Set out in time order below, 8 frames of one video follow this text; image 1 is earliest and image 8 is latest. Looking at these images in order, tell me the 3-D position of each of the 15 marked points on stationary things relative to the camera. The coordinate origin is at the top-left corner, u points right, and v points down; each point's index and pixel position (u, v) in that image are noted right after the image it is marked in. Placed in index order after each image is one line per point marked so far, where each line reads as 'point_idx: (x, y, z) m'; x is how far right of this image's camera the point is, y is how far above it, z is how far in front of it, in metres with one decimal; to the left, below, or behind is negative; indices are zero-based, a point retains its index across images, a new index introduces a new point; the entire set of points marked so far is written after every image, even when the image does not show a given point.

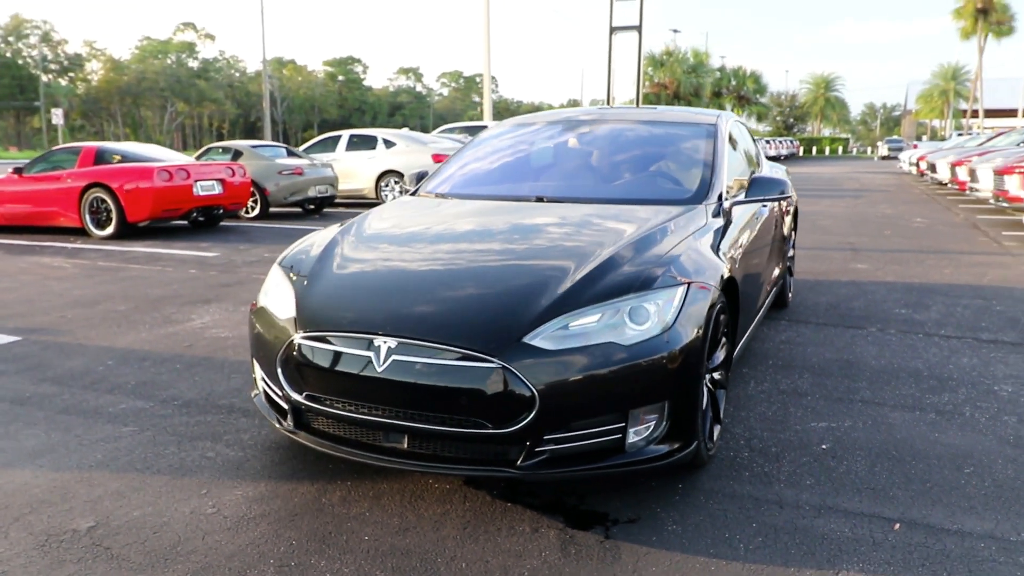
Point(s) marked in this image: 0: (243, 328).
0: (-2.0, -0.3, +5.8) m
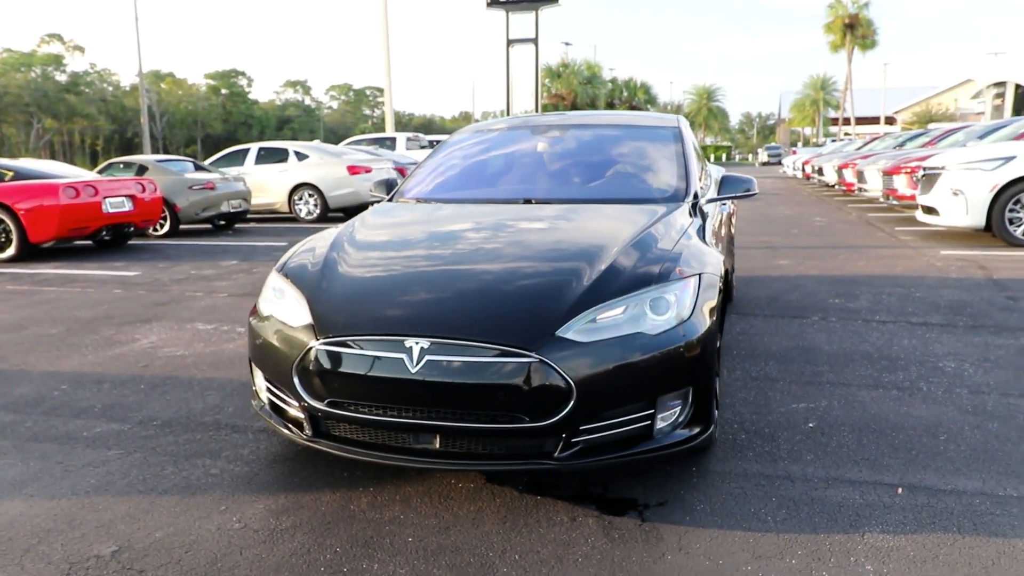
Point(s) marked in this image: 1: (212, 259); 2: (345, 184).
0: (-2.2, -0.4, +5.6) m
1: (-3.8, +0.4, +10.0) m
2: (-3.4, +2.1, +15.7) m
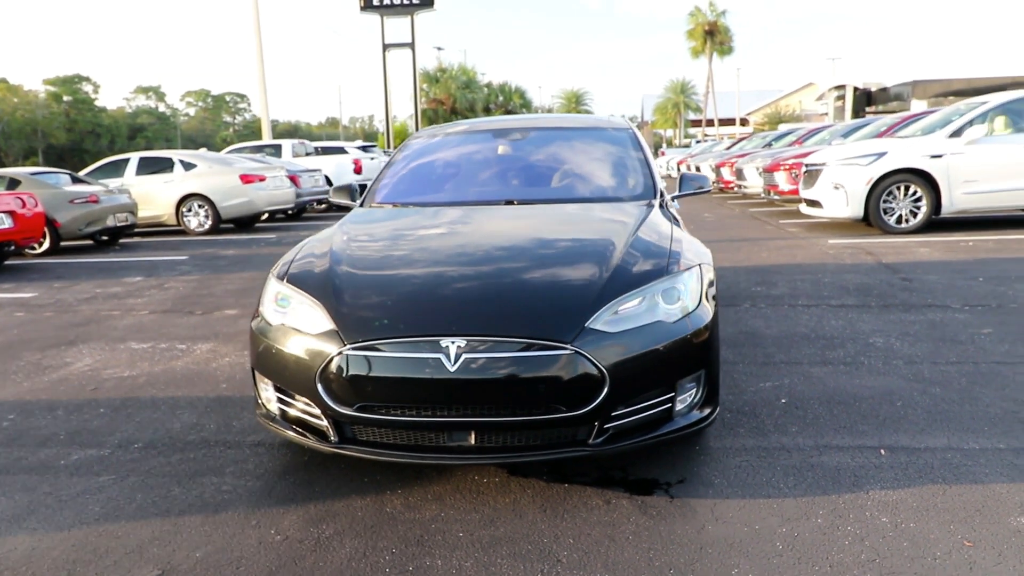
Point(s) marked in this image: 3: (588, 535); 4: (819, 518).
0: (-2.5, -0.5, +5.3) m
1: (-4.8, +0.1, +9.5) m
2: (-5.3, +1.8, +15.2) m
3: (+0.3, -0.9, +2.8) m
4: (+1.1, -0.8, +2.8) m
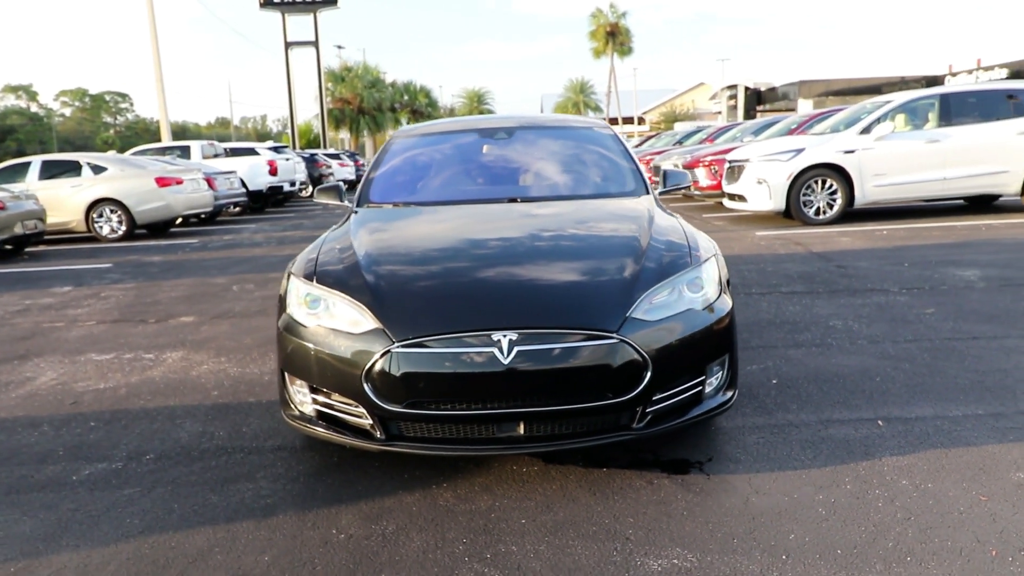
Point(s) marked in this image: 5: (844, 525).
0: (-2.6, -0.6, +5.1) m
1: (-5.4, 0.0, +8.9) m
2: (-6.6, +1.7, +14.5) m
3: (+0.5, -0.8, +2.9) m
4: (+1.3, -0.8, +3.1) m
5: (+1.2, -0.8, +2.8) m
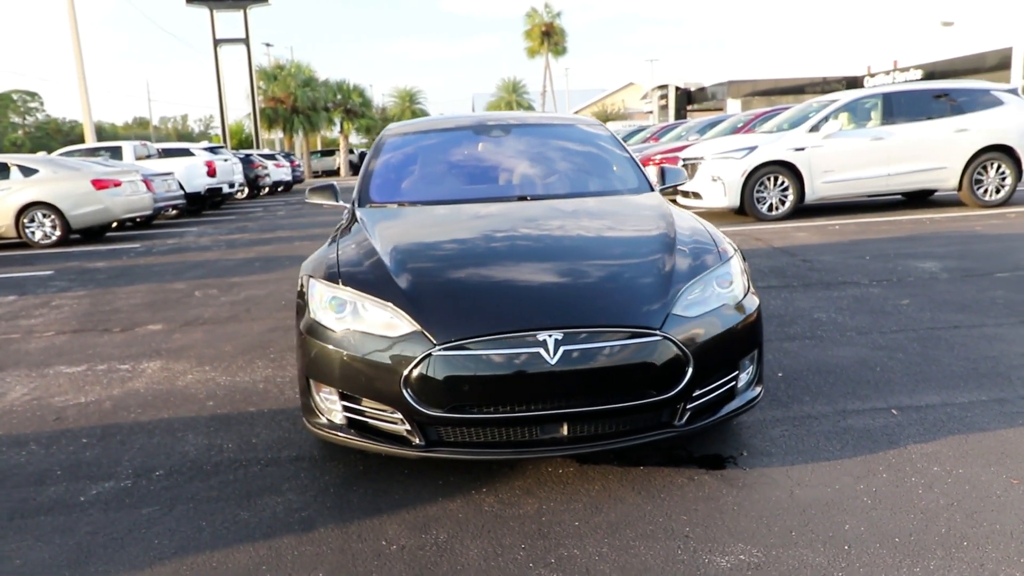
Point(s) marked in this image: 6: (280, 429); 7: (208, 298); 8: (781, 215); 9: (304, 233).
0: (-2.6, -0.6, +4.8) m
1: (-5.7, -0.1, +8.4) m
2: (-7.5, +1.5, +13.9) m
3: (+0.7, -0.8, +2.9) m
4: (+1.5, -0.7, +3.1) m
5: (+1.4, -0.8, +2.8) m
6: (-1.2, -0.7, +3.9) m
7: (-3.0, -0.1, +7.6) m
8: (+4.1, +1.1, +11.9) m
9: (-3.8, +1.0, +14.4) m
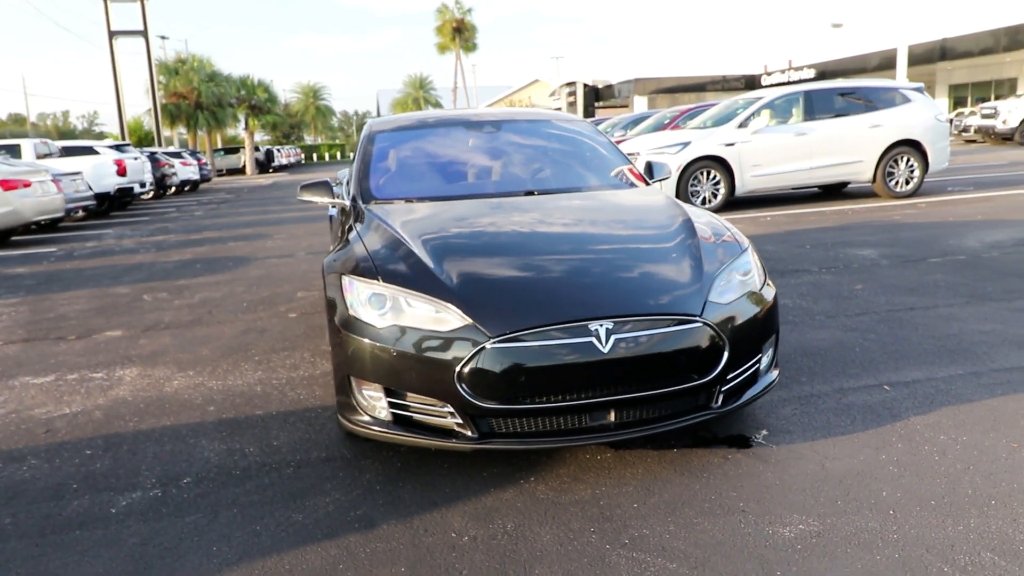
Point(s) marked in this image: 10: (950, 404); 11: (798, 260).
0: (-2.6, -0.6, +4.6) m
1: (-6.1, -0.2, +7.8) m
2: (-8.5, +1.4, +13.0) m
3: (+0.9, -0.8, +3.1) m
4: (+1.7, -0.7, +3.4) m
5: (+1.6, -0.7, +3.1) m
6: (-1.1, -0.7, +3.9) m
7: (-3.3, -0.1, +7.3) m
8: (+3.2, +1.3, +12.3) m
9: (-5.0, +1.0, +13.9) m
10: (+2.1, -0.6, +3.8) m
11: (+2.8, +0.3, +7.7) m
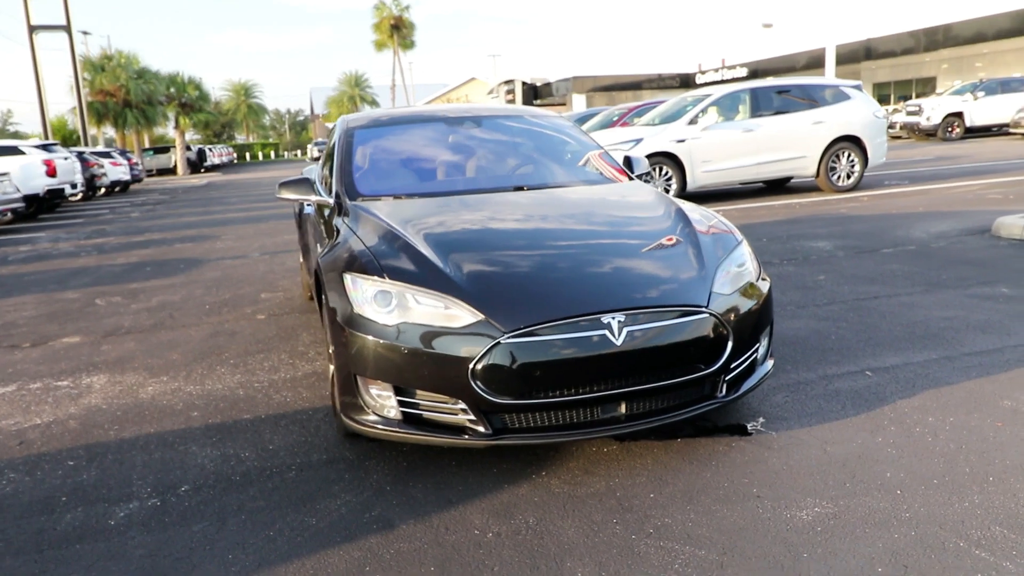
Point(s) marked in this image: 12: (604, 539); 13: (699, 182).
0: (-2.6, -0.7, +4.4) m
1: (-6.4, -0.3, +7.3) m
2: (-9.3, +1.3, +12.3) m
3: (+1.0, -0.7, +3.1) m
4: (+1.7, -0.6, +3.5) m
5: (+1.6, -0.7, +3.2) m
6: (-1.1, -0.7, +3.8) m
7: (-3.6, -0.2, +7.0) m
8: (+2.5, +1.4, +12.5) m
9: (-5.8, +0.9, +13.5) m
10: (+2.1, -0.5, +4.0) m
11: (+2.5, +0.4, +7.9) m
12: (+0.3, -0.9, +2.7) m
13: (+3.0, +1.7, +12.6) m
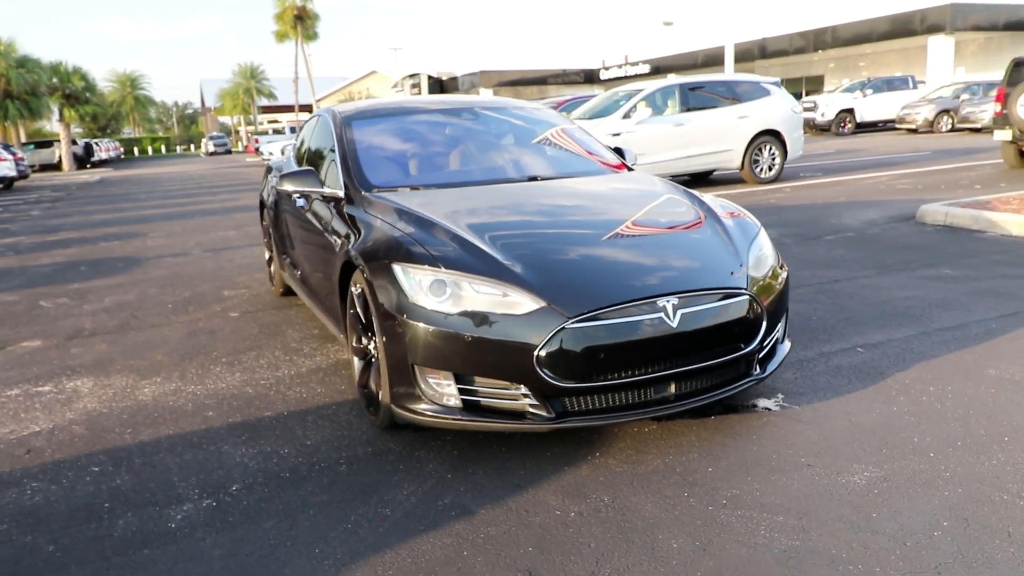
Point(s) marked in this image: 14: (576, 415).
0: (-2.5, -0.7, +4.1) m
1: (-6.7, -0.3, +6.5) m
2: (-10.1, +1.2, +11.1) m
3: (+1.2, -0.7, +3.3) m
4: (+1.9, -0.5, +3.8) m
5: (+1.9, -0.6, +3.5) m
6: (-0.9, -0.7, +3.7) m
7: (-3.8, -0.2, +6.7) m
8: (+1.5, +1.5, +12.8) m
9: (-6.8, +0.9, +12.8) m
10: (+2.2, -0.4, +4.3) m
11: (+2.1, +0.5, +8.3) m
12: (+0.6, -0.8, +2.8) m
13: (+2.0, +1.9, +13.0) m
14: (+0.2, -0.5, +3.2) m
